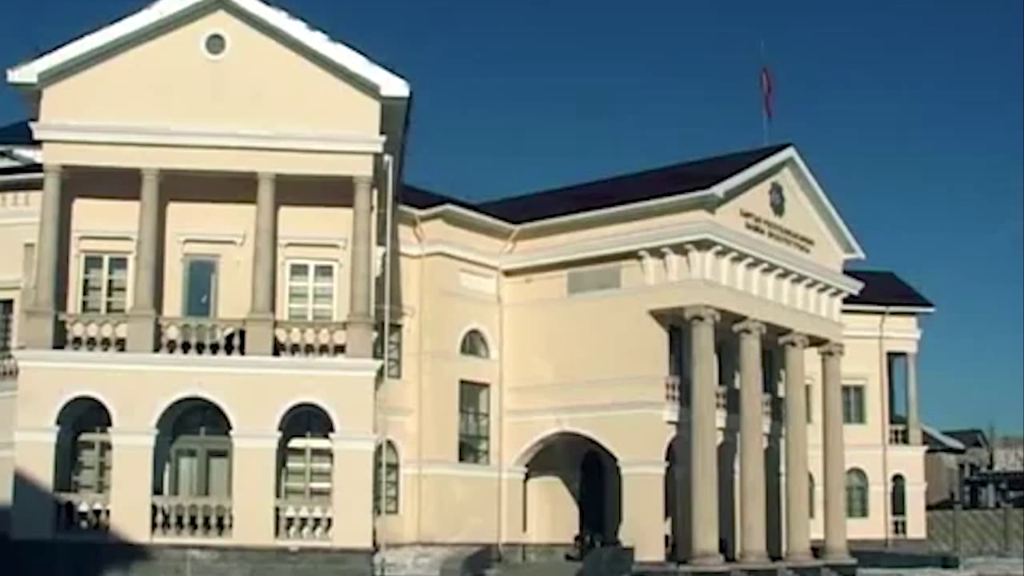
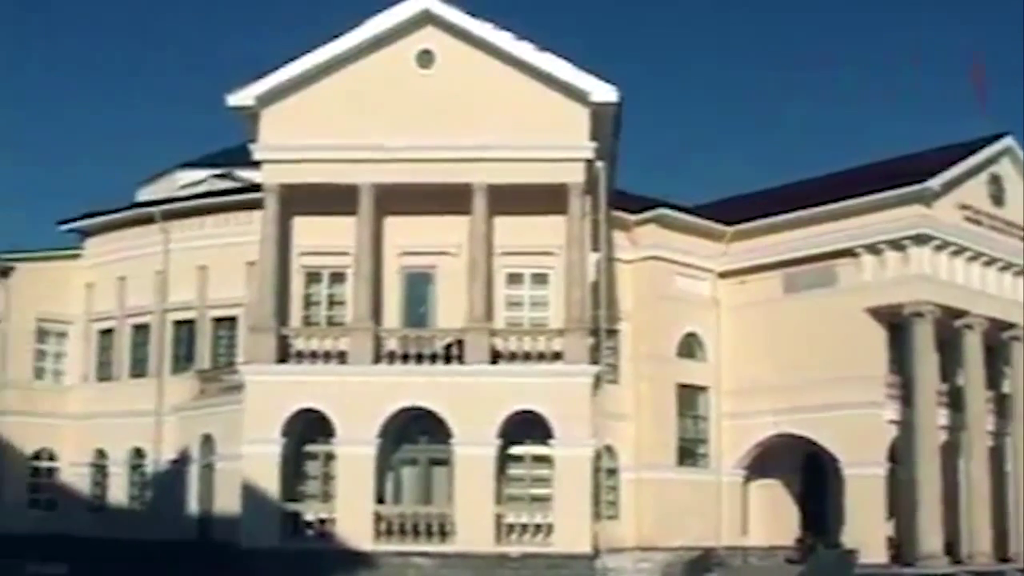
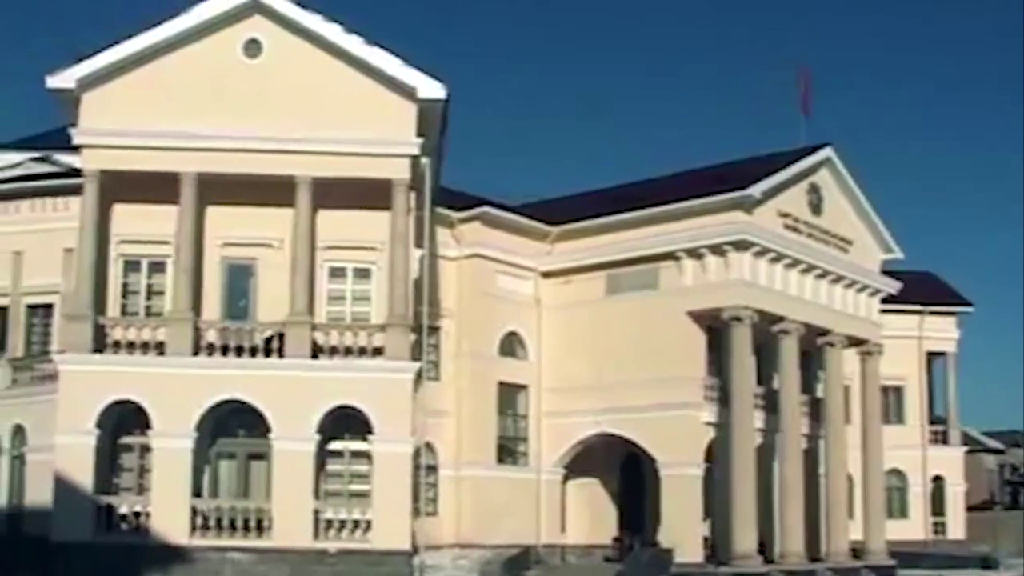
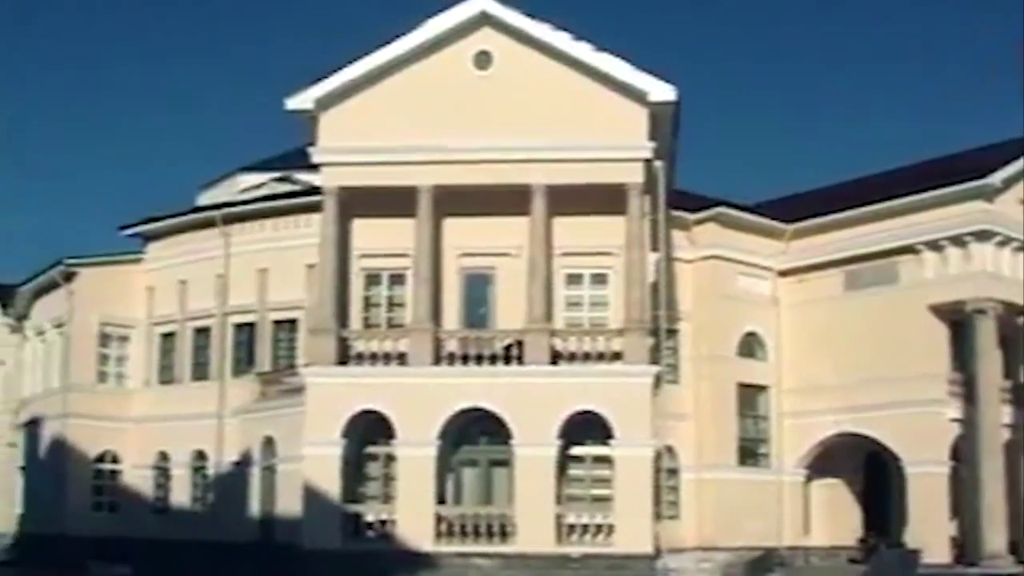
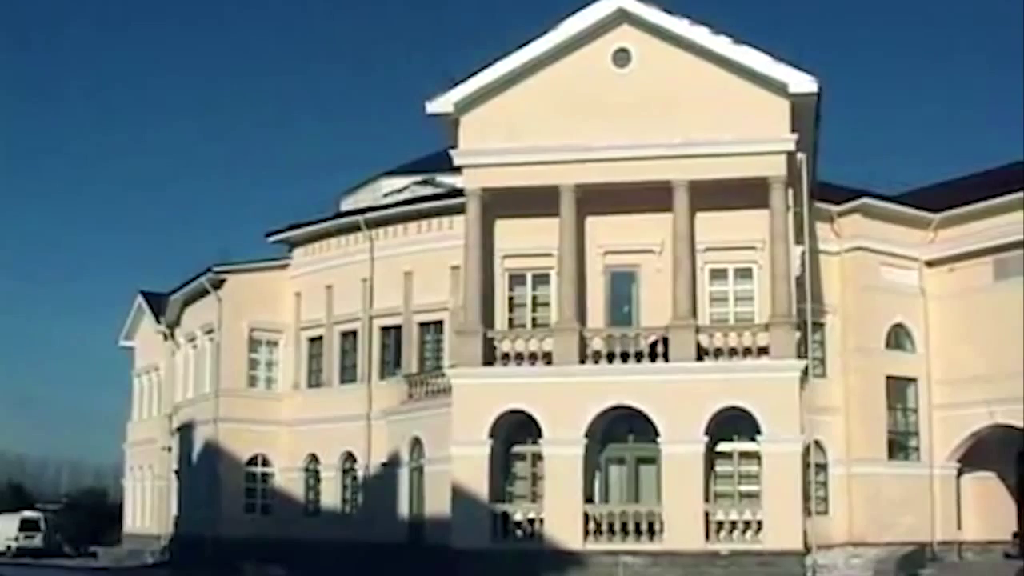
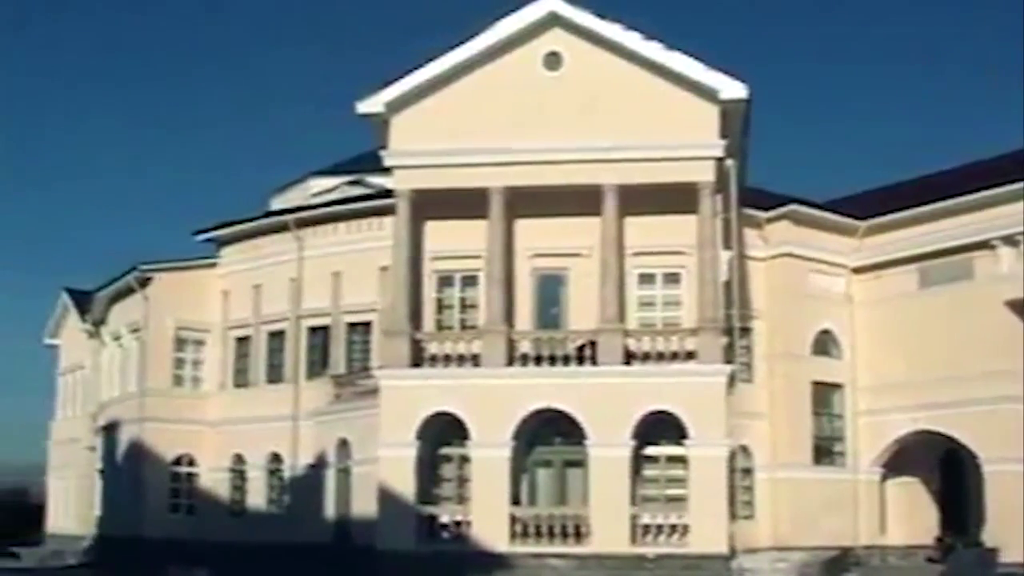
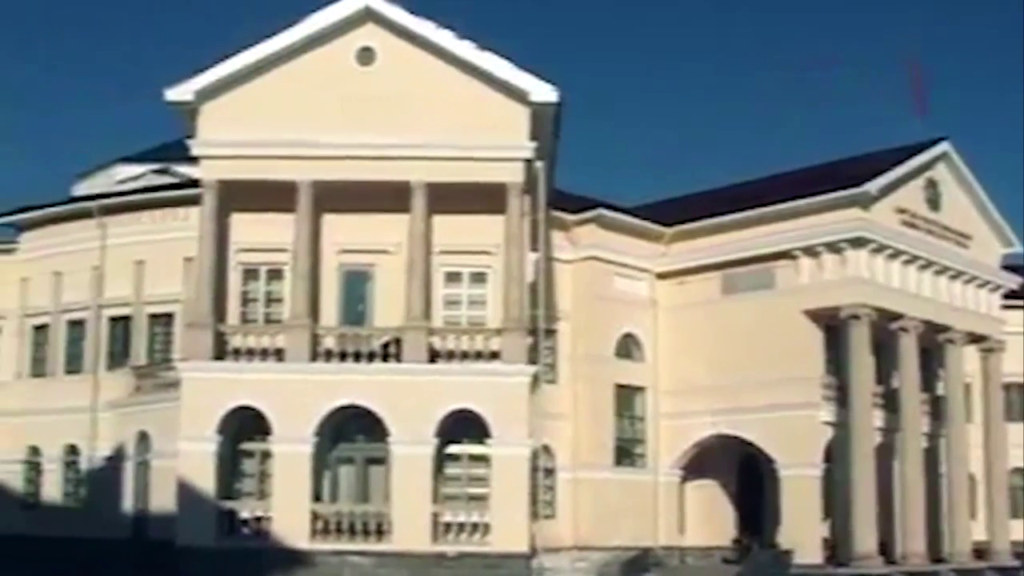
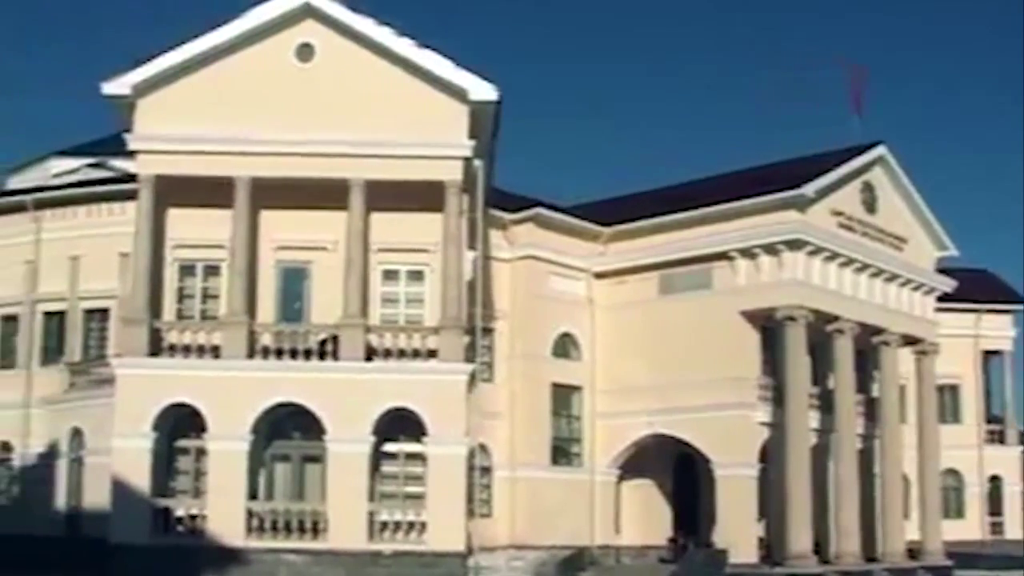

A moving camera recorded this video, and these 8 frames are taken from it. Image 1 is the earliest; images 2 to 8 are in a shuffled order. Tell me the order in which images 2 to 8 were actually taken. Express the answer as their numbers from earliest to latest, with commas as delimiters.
3, 8, 7, 2, 4, 6, 5
